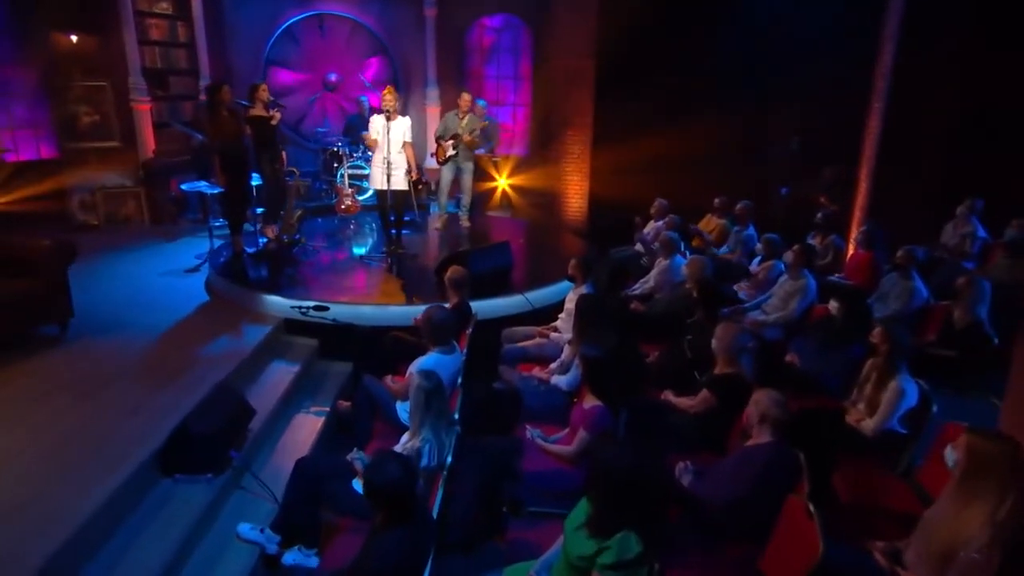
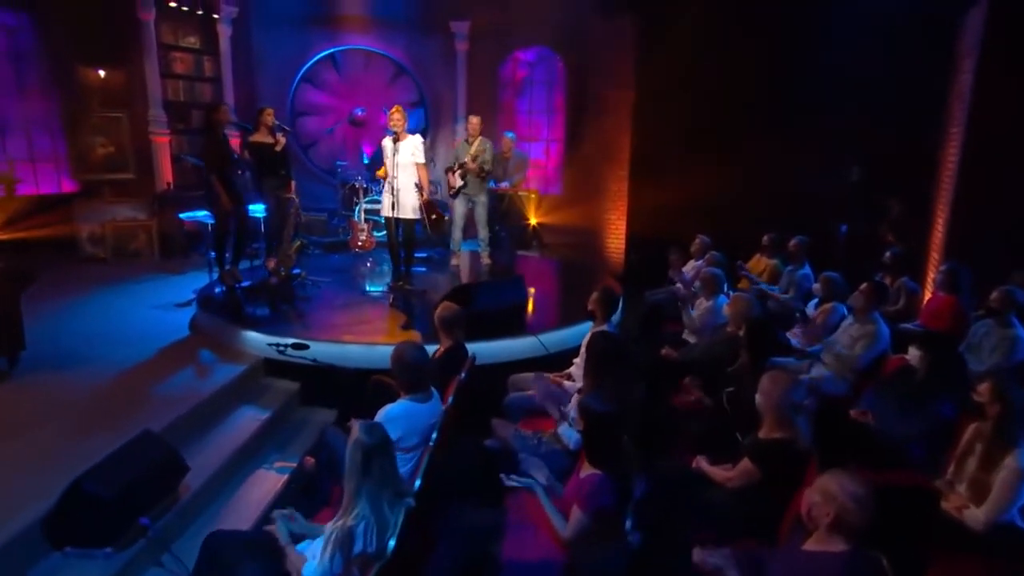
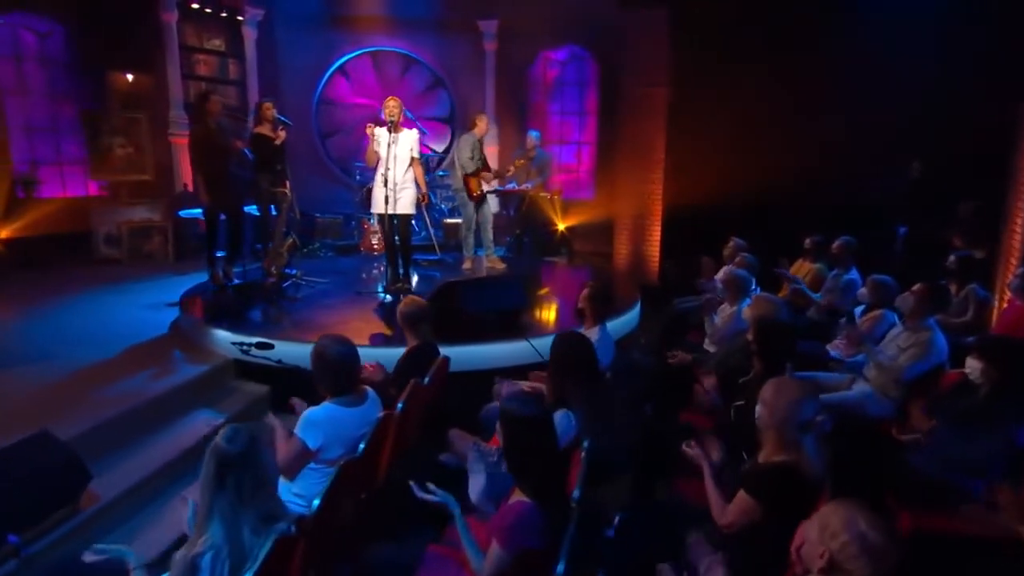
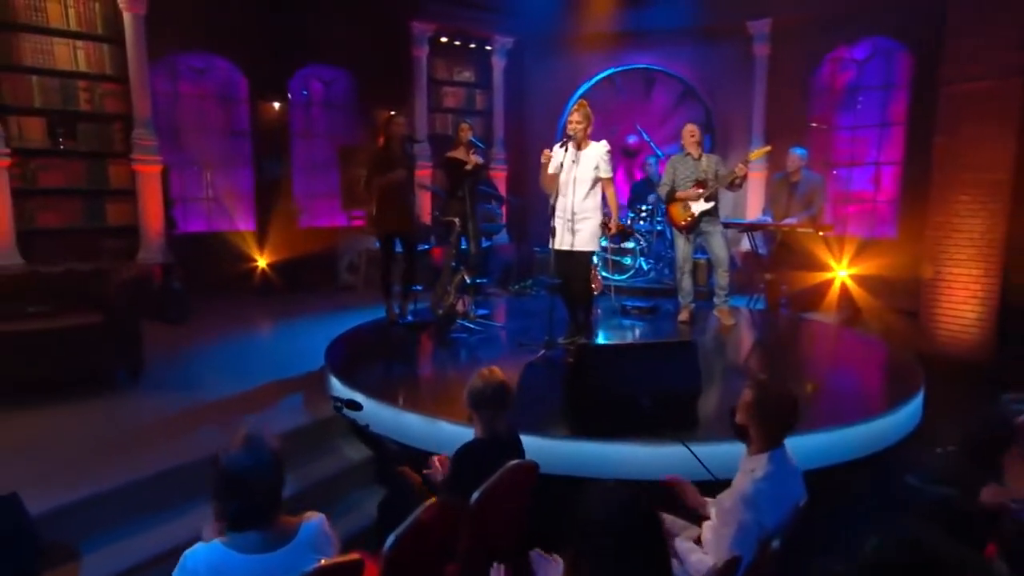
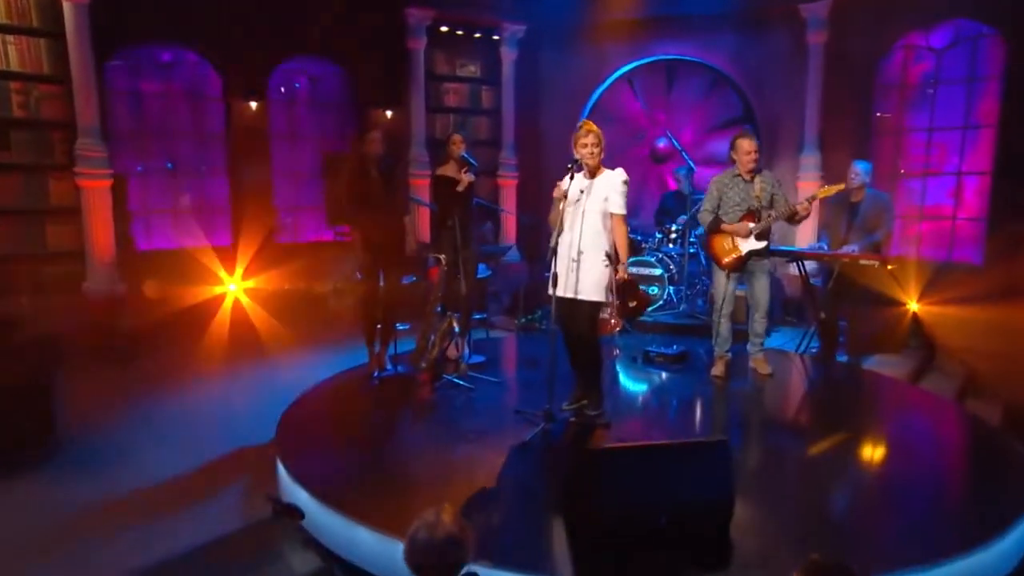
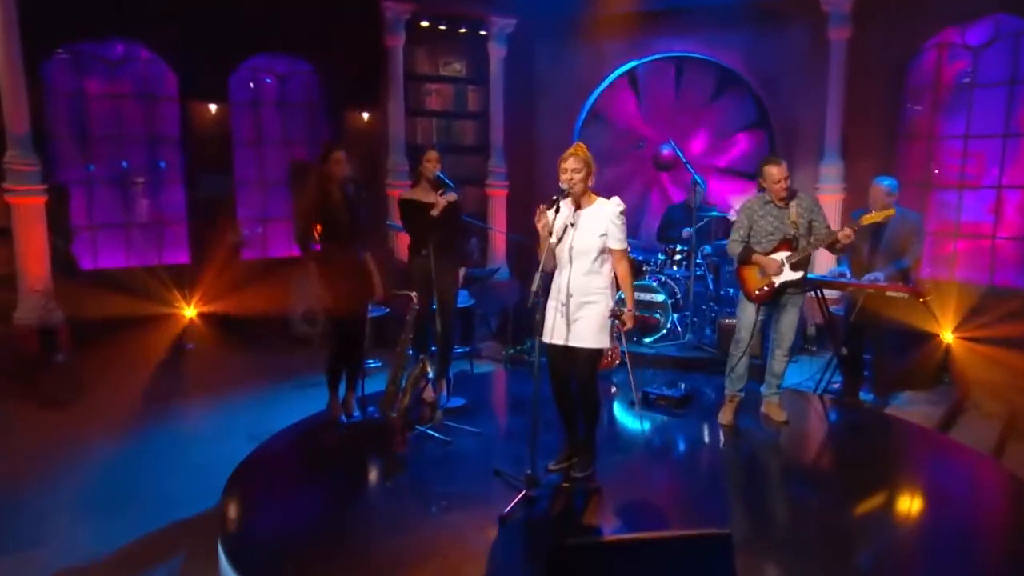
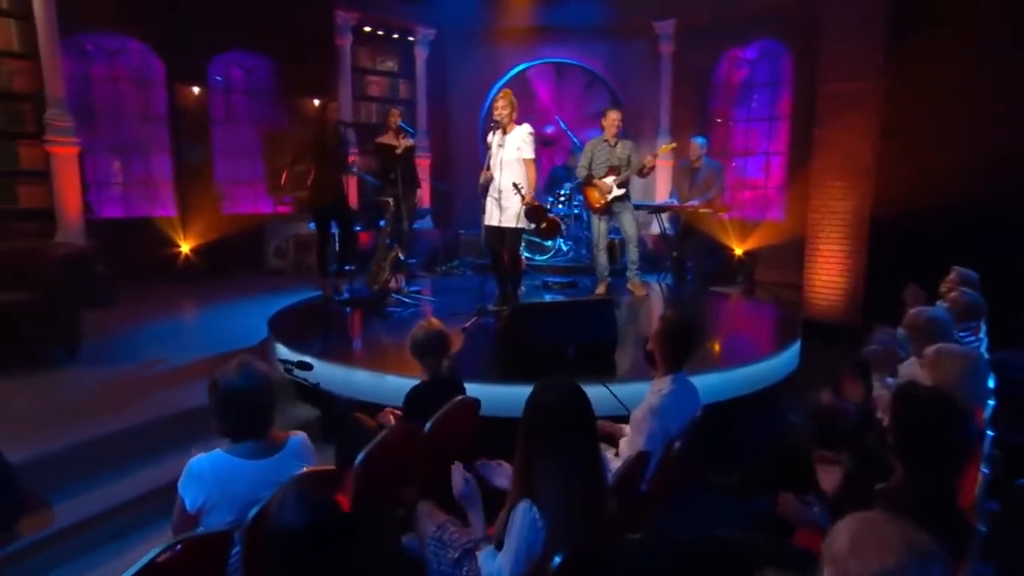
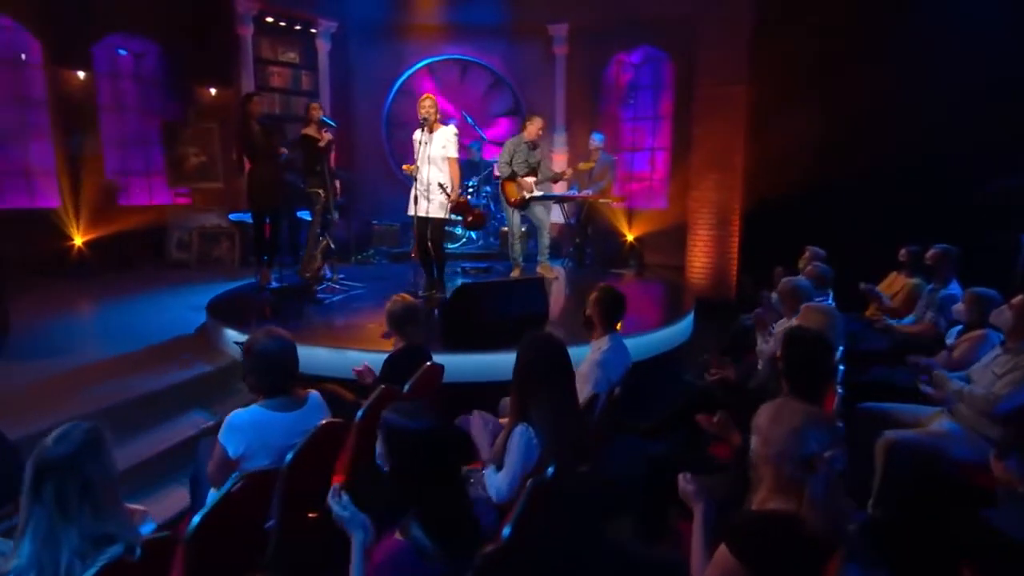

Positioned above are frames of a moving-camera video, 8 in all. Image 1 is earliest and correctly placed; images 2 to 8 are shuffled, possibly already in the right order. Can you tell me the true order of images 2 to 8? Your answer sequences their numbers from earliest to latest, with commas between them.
2, 3, 8, 7, 4, 5, 6
